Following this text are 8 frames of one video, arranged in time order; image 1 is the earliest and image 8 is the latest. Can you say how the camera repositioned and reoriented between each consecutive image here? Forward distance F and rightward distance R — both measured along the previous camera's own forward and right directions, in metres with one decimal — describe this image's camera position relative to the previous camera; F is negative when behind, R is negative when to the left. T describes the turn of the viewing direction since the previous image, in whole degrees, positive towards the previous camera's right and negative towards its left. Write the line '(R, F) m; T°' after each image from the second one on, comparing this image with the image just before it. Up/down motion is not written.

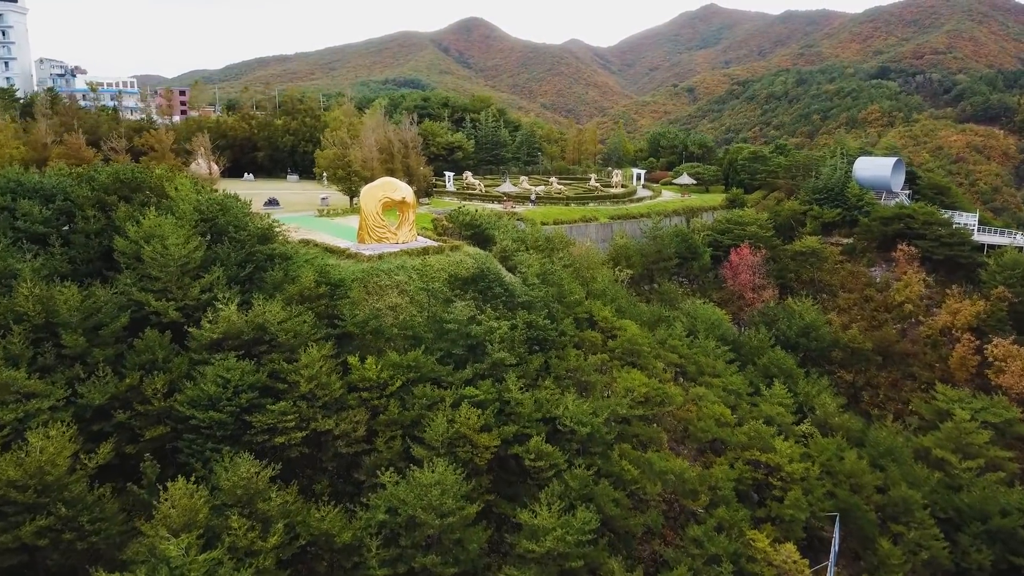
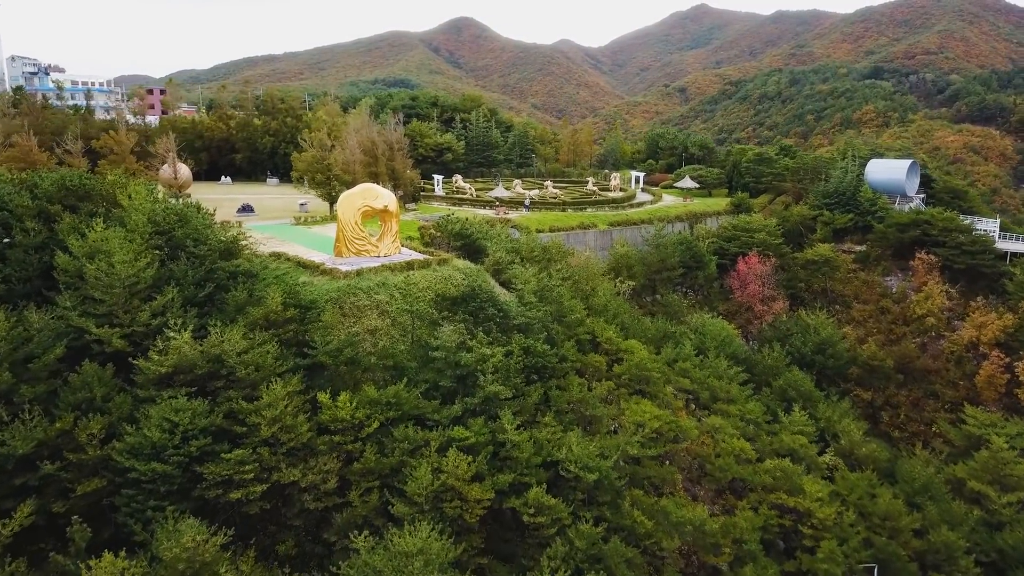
(-0.1, +2.4) m; +1°
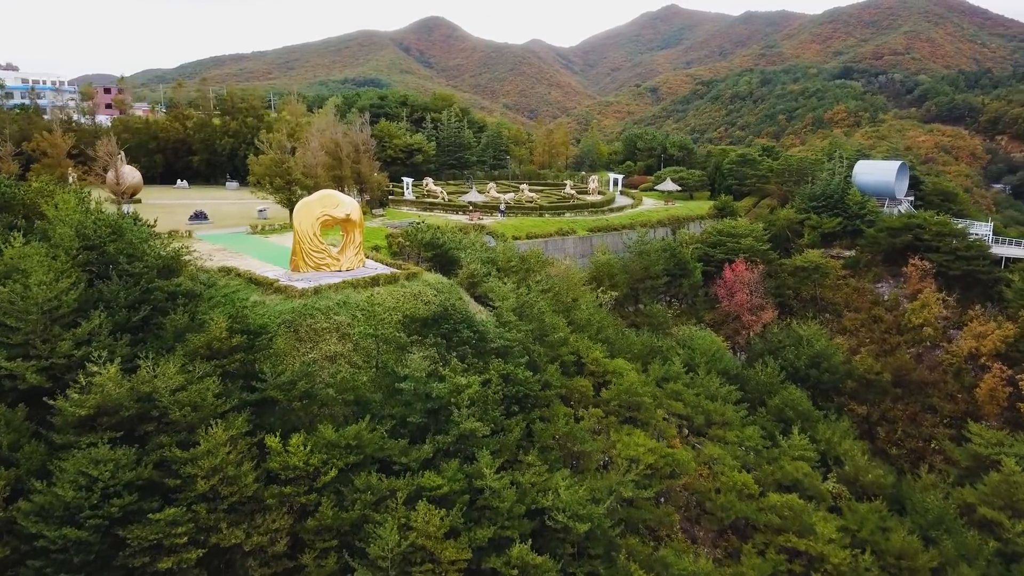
(-0.1, +2.0) m; +2°
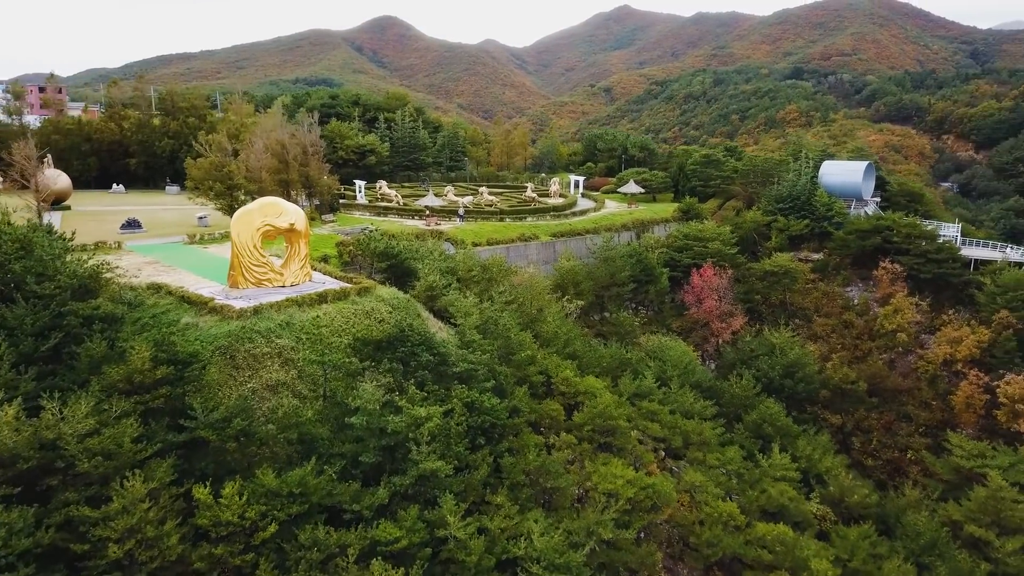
(-0.1, +1.6) m; +3°
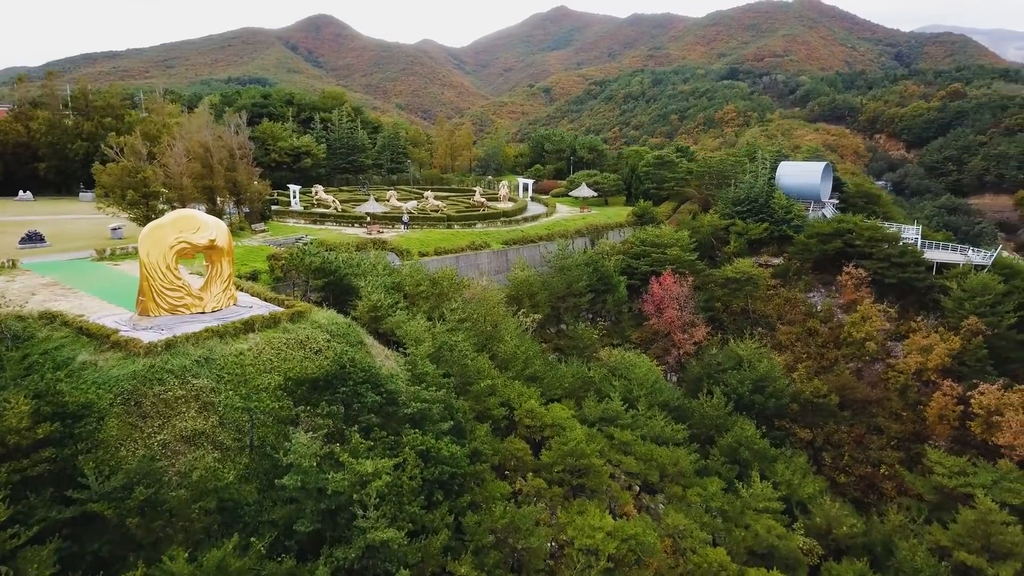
(-0.3, +2.1) m; +4°
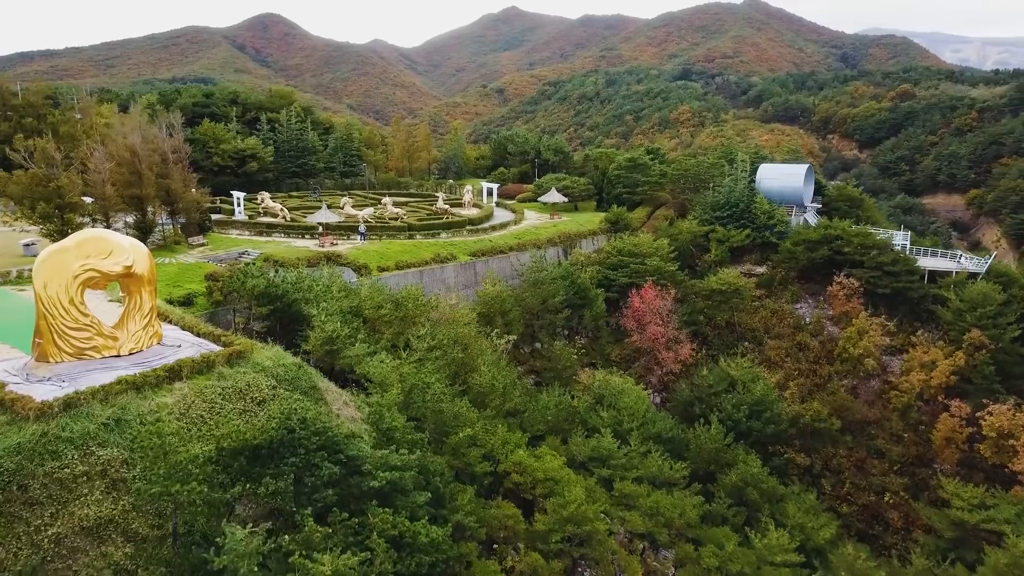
(-0.5, +2.6) m; +3°
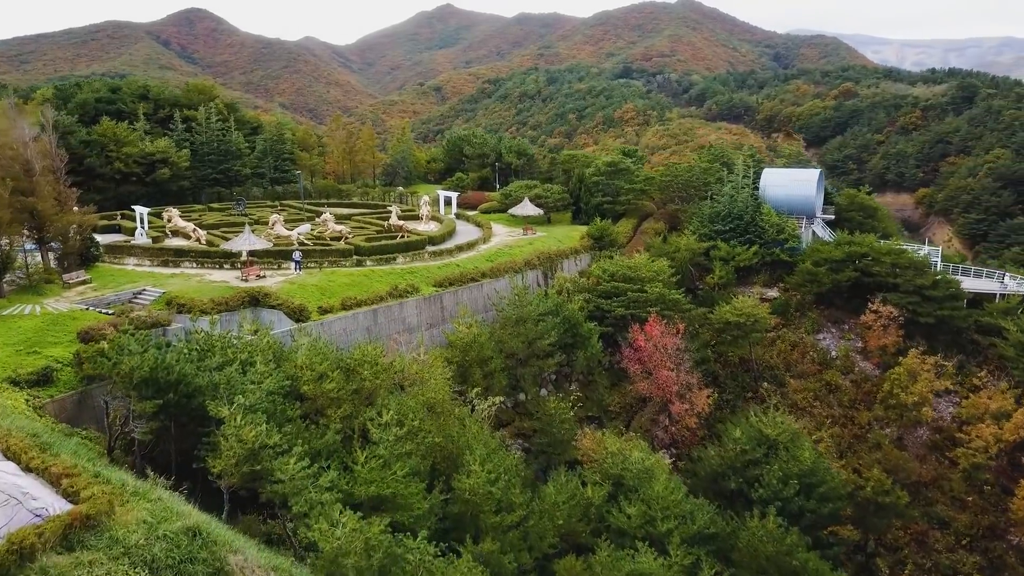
(-1.0, +5.4) m; +4°
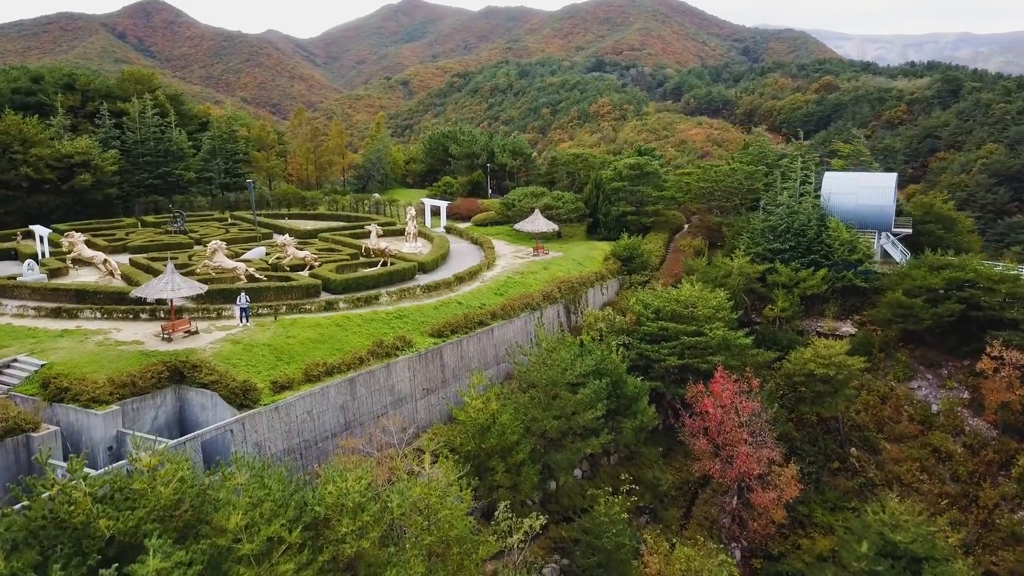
(-1.2, +5.7) m; +2°
